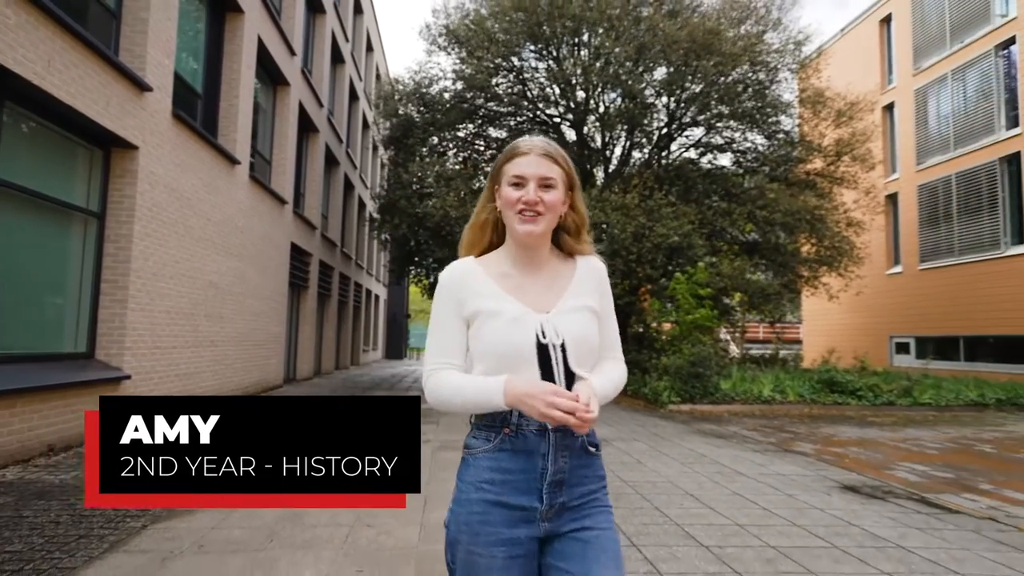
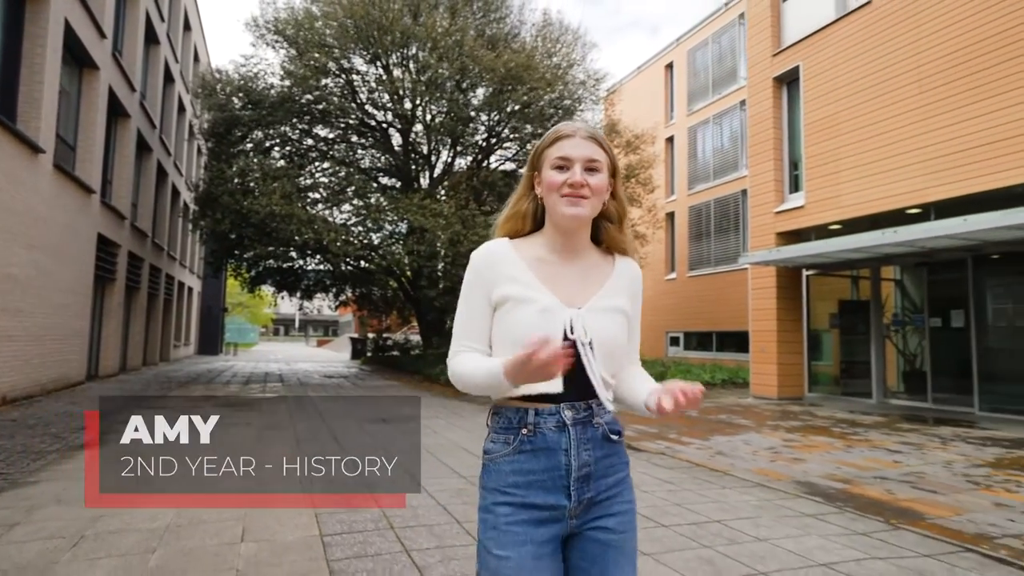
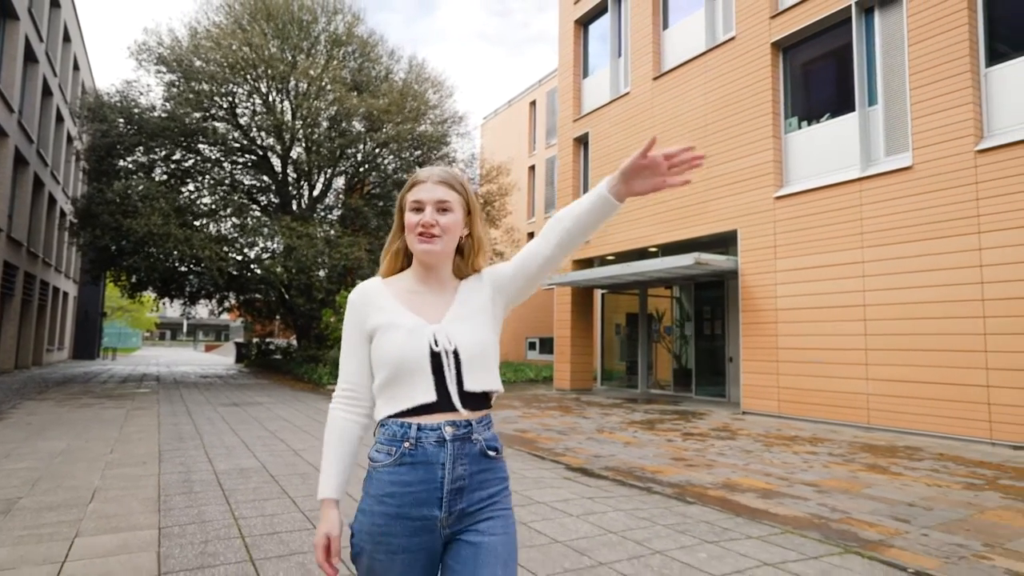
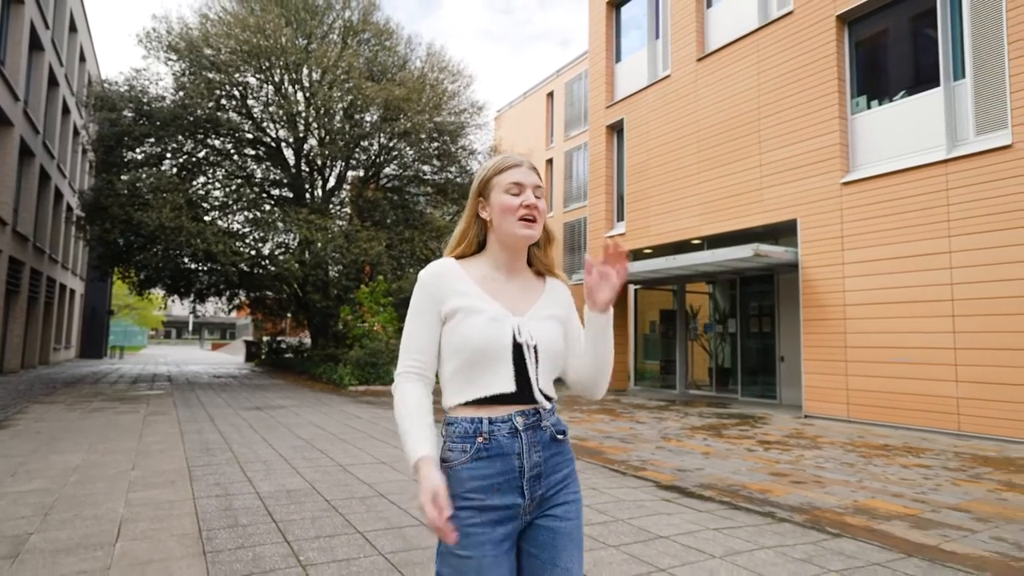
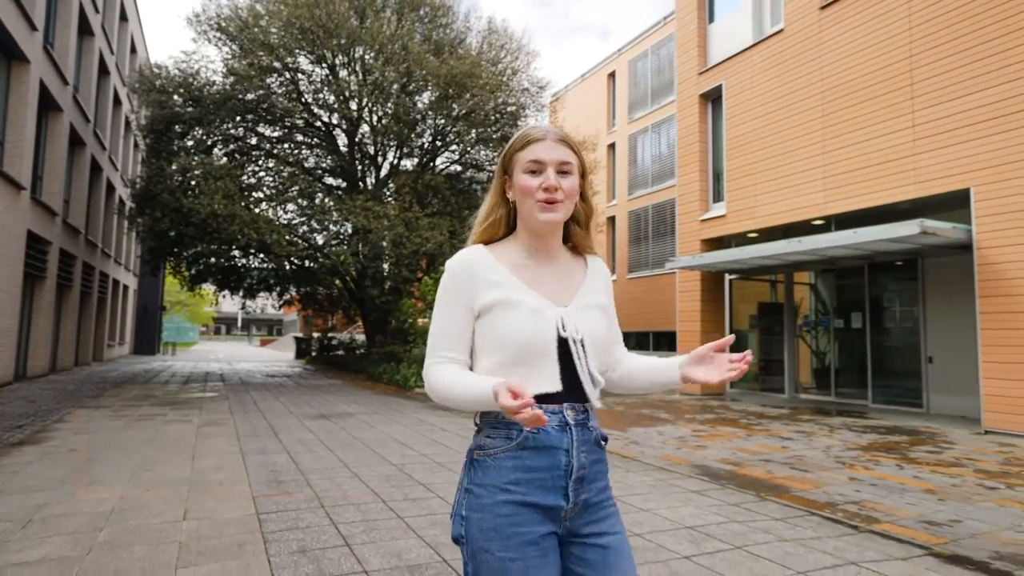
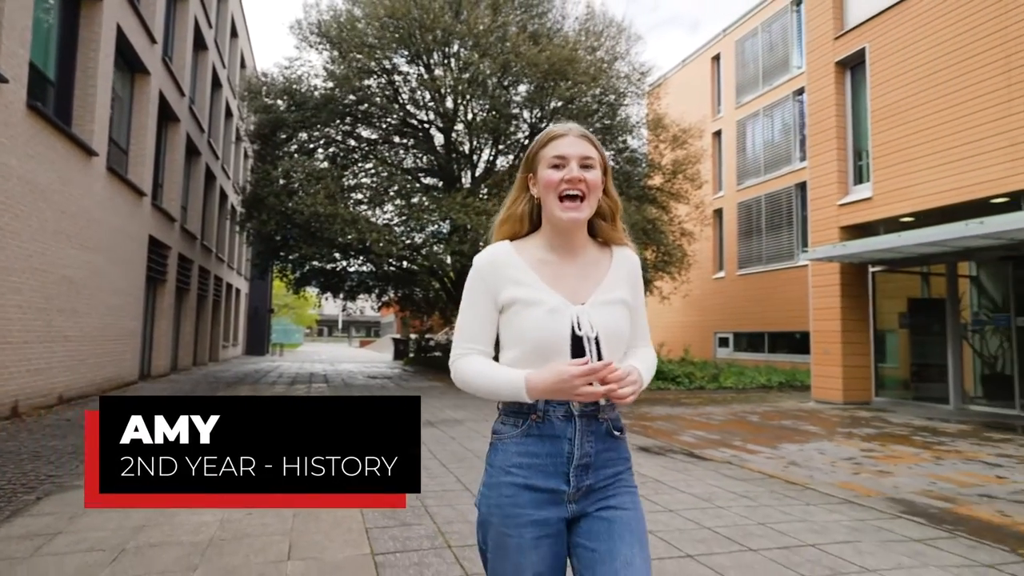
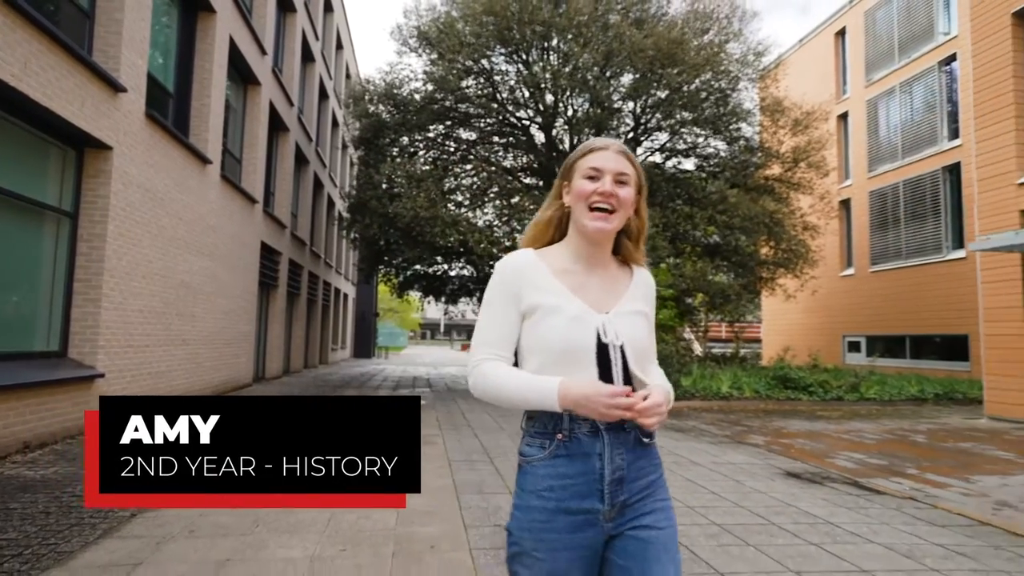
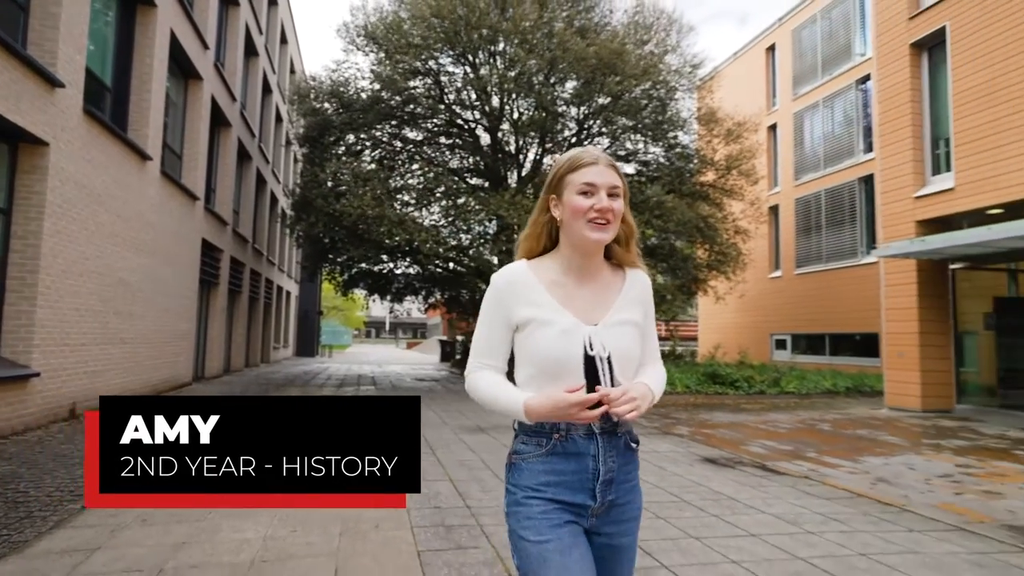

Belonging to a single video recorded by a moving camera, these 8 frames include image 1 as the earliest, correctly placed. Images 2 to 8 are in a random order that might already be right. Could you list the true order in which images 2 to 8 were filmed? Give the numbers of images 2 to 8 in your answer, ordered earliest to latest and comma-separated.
7, 8, 6, 2, 5, 4, 3
